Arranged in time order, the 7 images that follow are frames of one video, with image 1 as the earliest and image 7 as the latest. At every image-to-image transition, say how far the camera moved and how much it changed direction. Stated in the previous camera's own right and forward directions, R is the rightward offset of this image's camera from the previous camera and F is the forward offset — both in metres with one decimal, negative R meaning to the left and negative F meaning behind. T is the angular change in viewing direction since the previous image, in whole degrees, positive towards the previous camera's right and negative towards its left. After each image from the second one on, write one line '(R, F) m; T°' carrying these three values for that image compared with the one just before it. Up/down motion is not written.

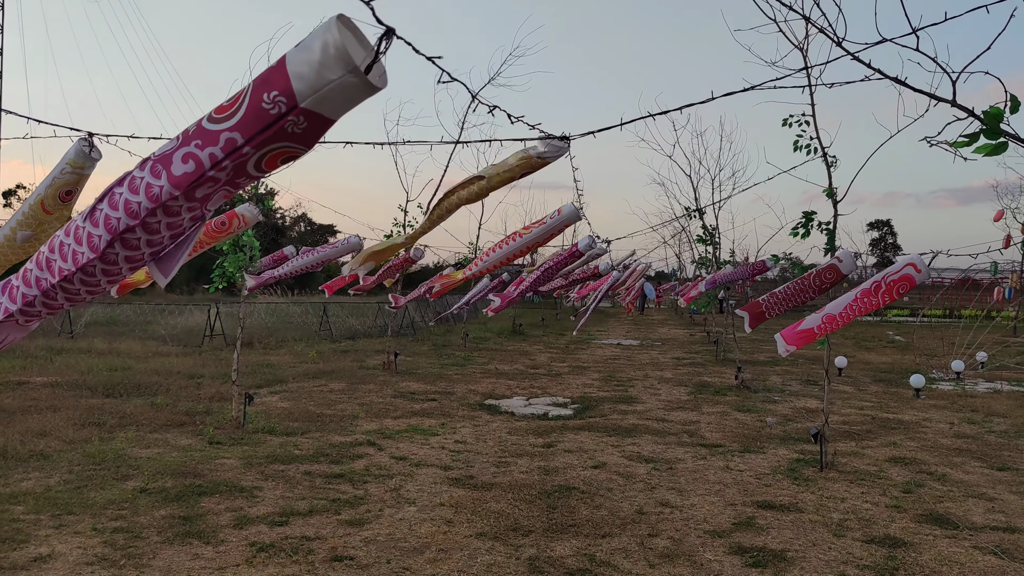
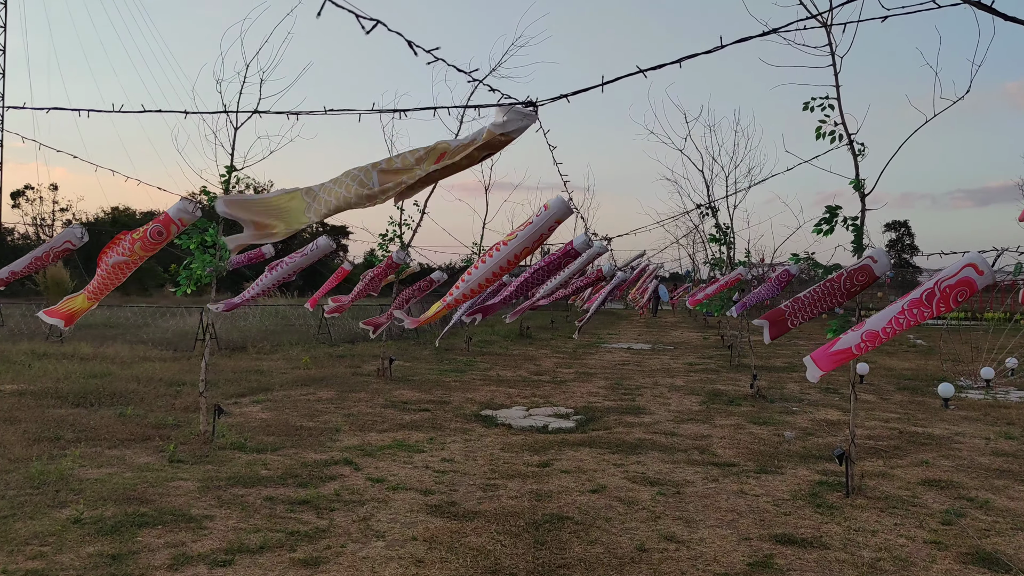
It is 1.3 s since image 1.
(+0.2, +0.6) m; -1°
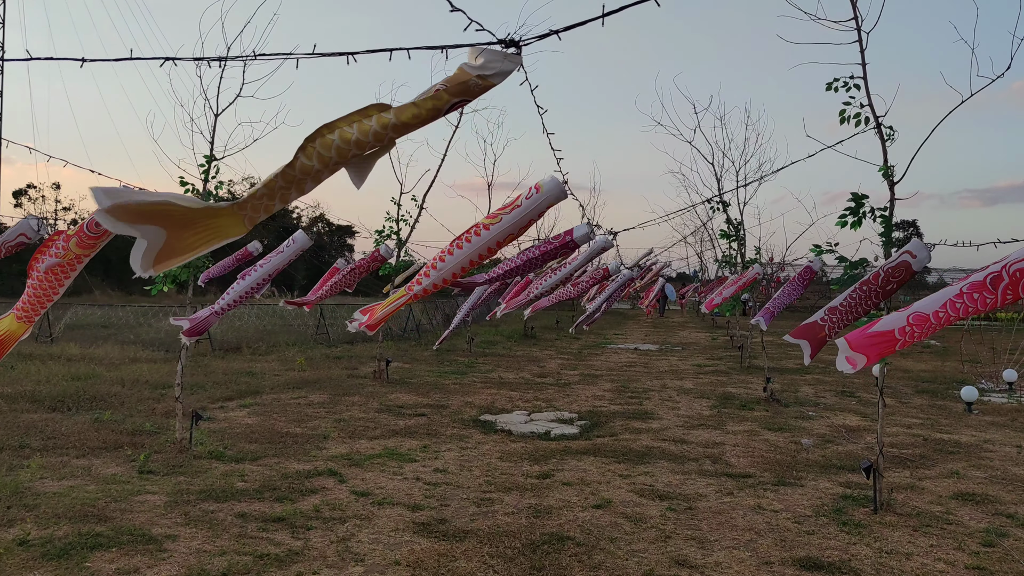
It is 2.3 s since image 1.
(+0.1, +0.4) m; -1°
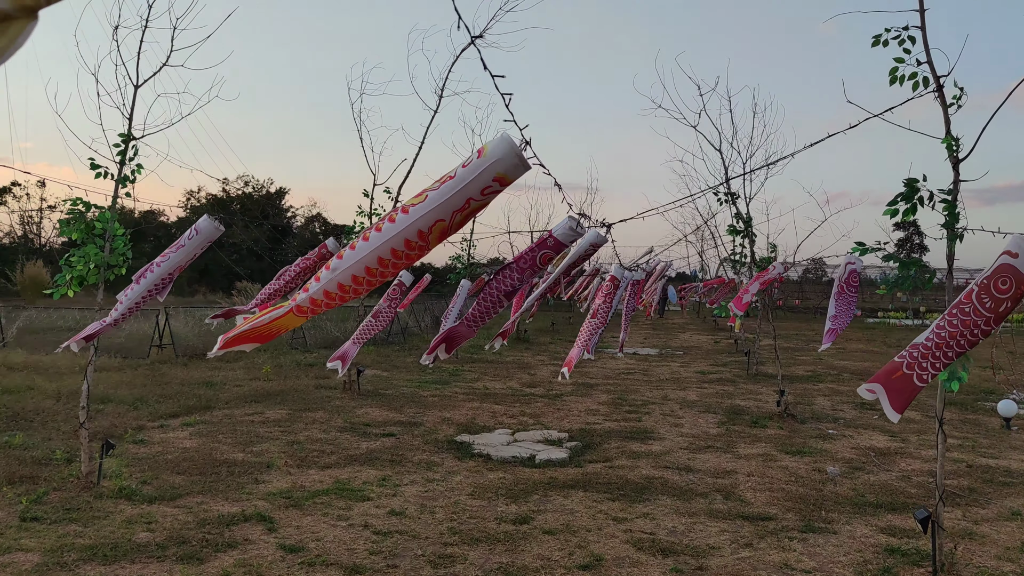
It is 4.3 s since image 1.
(+0.2, +1.0) m; 0°
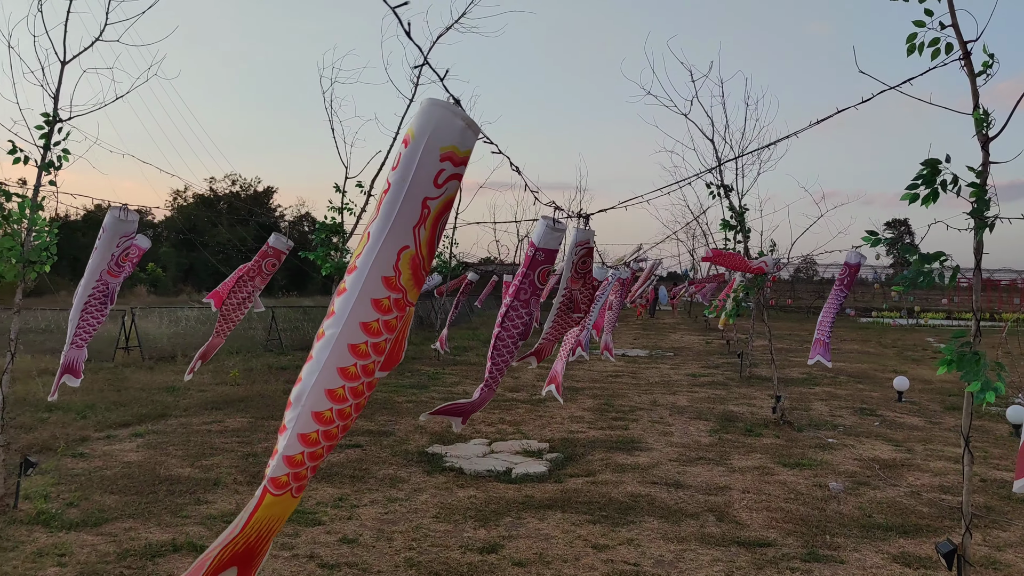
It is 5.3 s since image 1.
(+0.2, +0.5) m; +1°
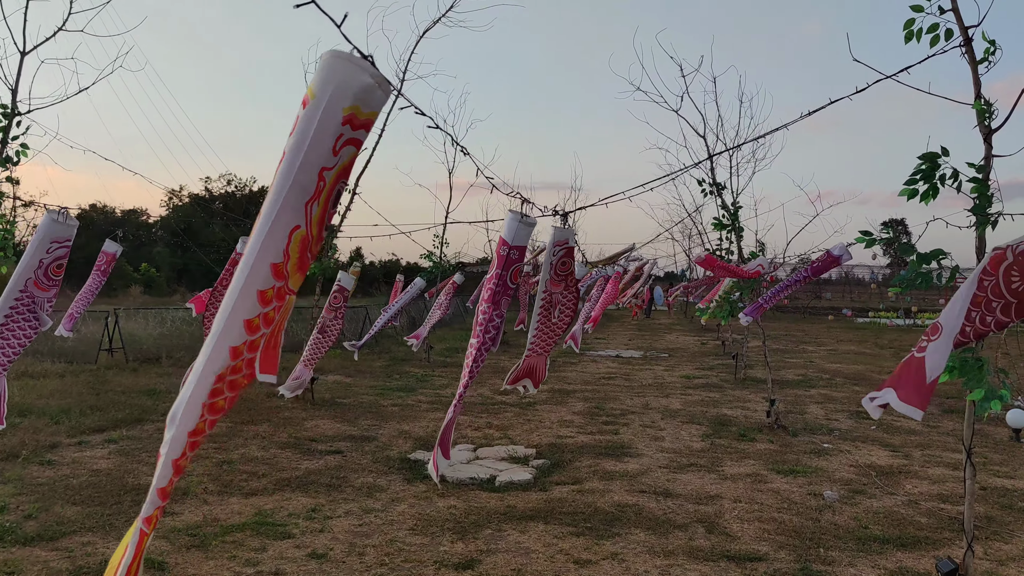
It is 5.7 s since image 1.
(+0.1, +0.2) m; 0°
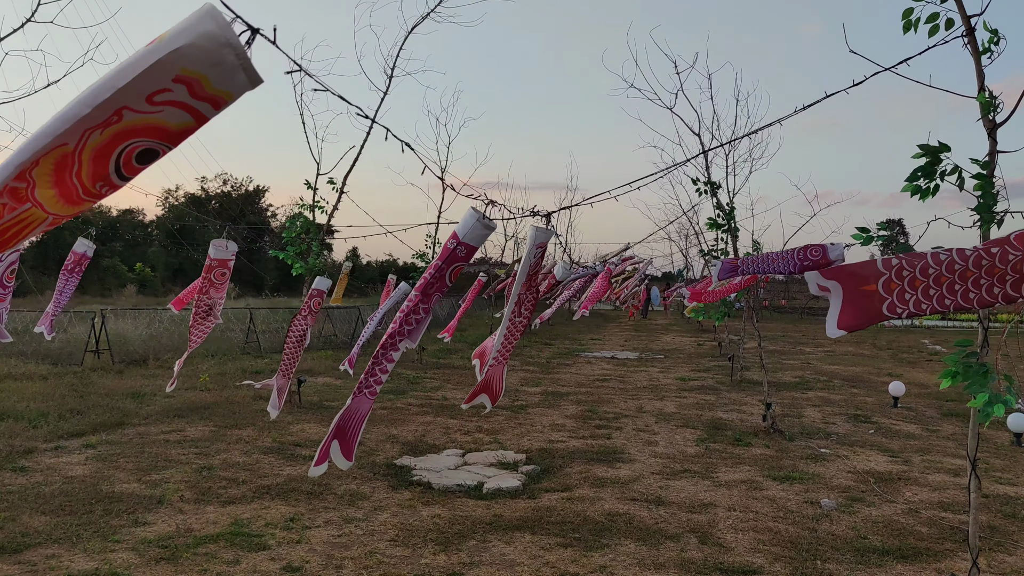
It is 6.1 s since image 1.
(+0.1, +0.2) m; 0°
